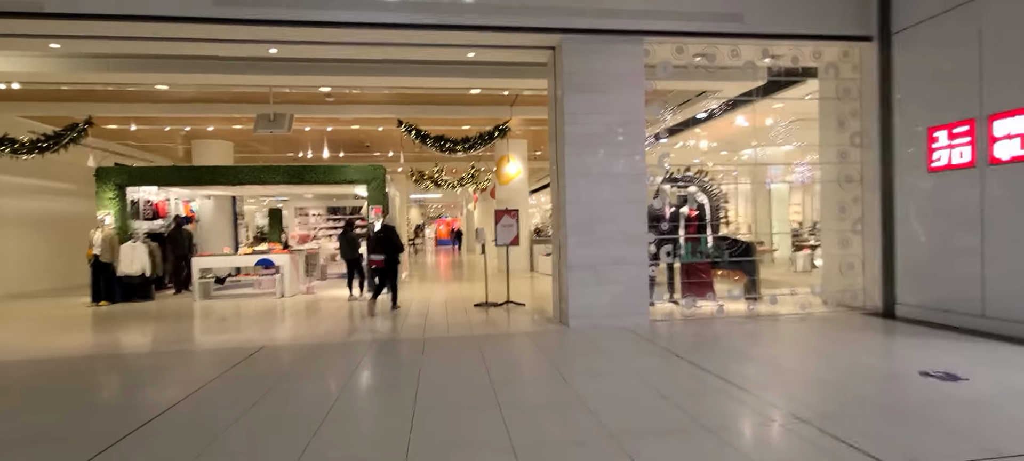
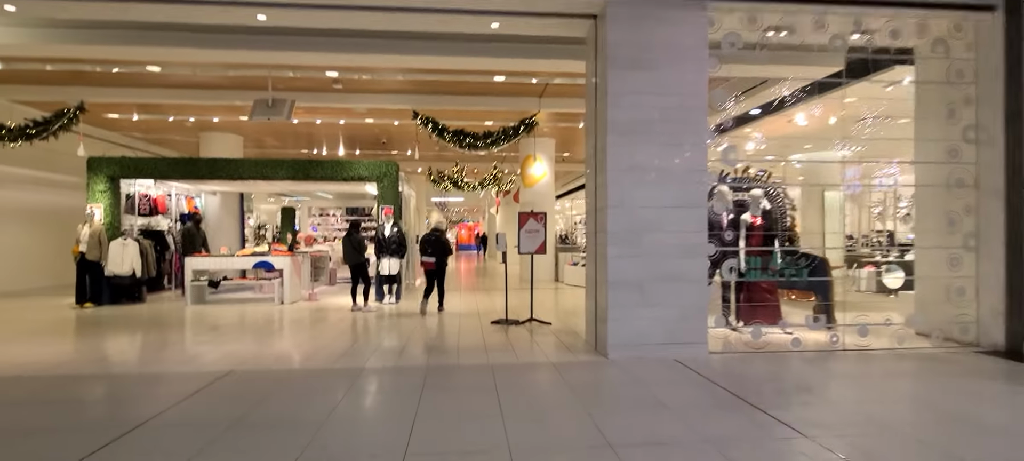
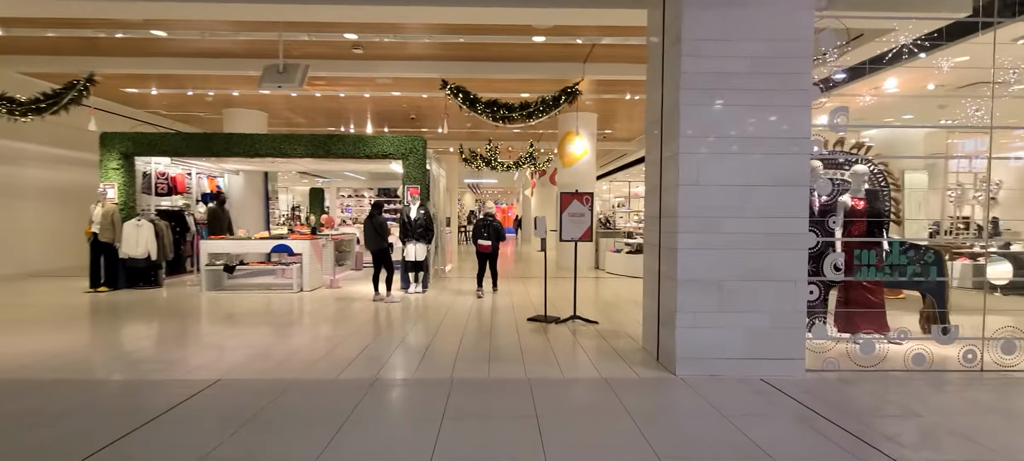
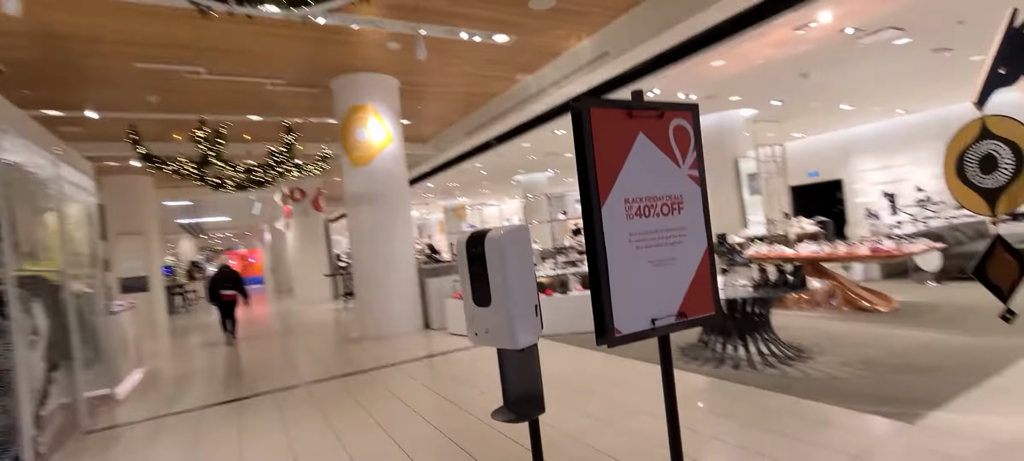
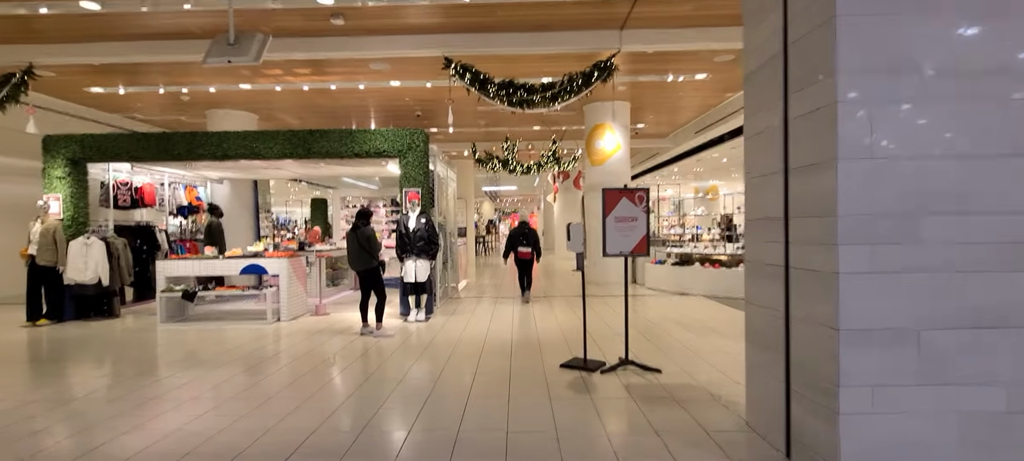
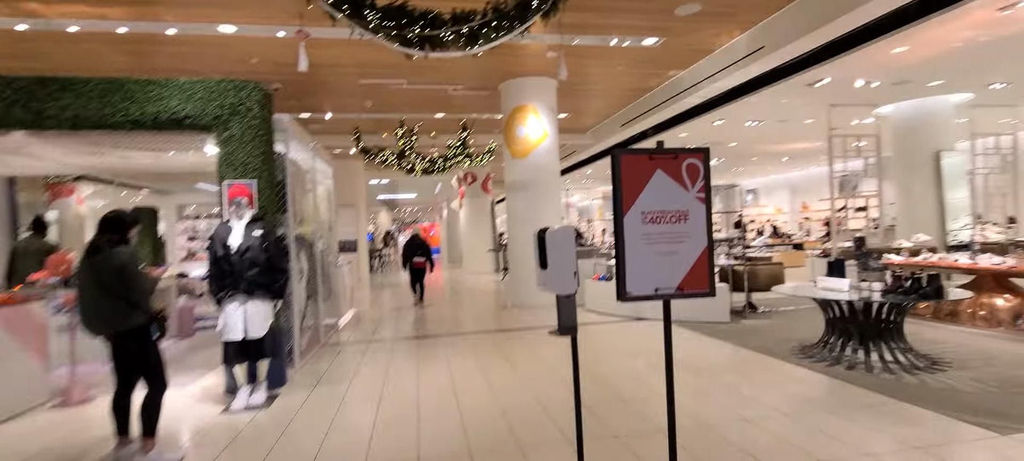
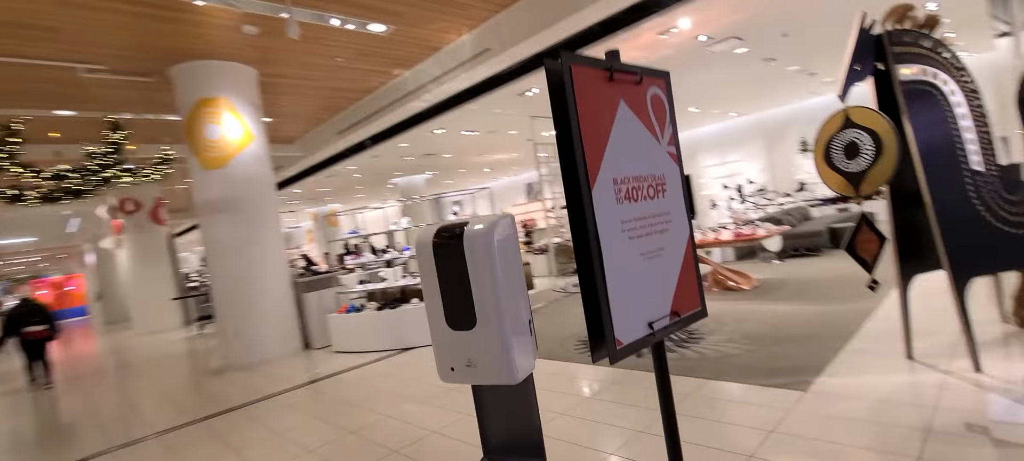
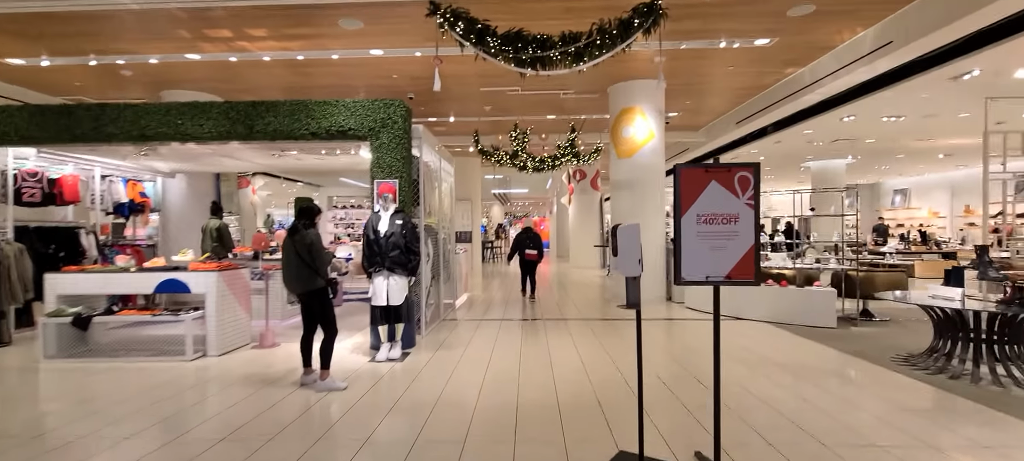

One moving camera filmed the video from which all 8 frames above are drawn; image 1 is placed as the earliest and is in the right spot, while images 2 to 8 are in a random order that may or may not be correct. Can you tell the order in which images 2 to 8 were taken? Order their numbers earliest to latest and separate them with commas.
2, 3, 5, 8, 6, 4, 7
